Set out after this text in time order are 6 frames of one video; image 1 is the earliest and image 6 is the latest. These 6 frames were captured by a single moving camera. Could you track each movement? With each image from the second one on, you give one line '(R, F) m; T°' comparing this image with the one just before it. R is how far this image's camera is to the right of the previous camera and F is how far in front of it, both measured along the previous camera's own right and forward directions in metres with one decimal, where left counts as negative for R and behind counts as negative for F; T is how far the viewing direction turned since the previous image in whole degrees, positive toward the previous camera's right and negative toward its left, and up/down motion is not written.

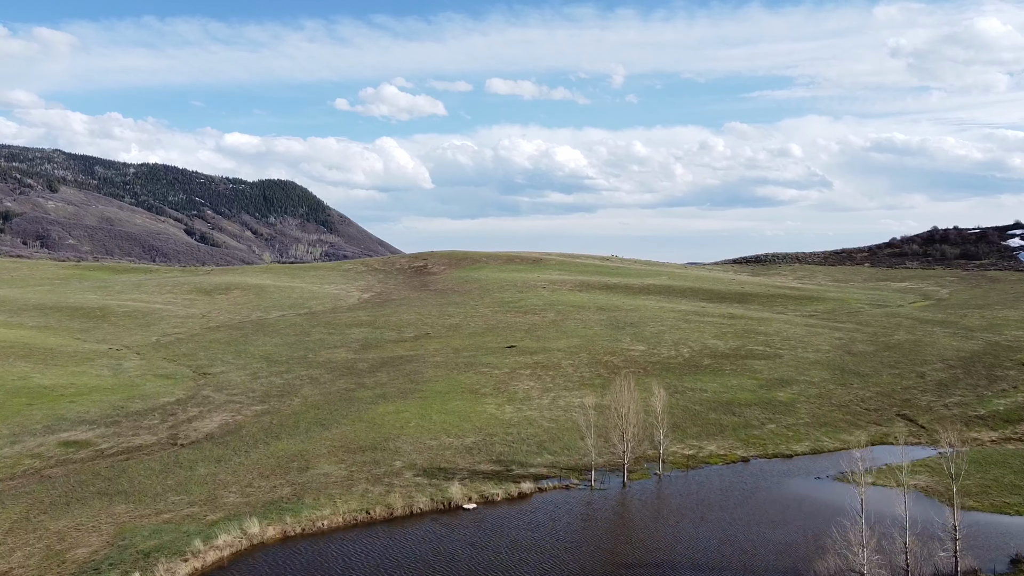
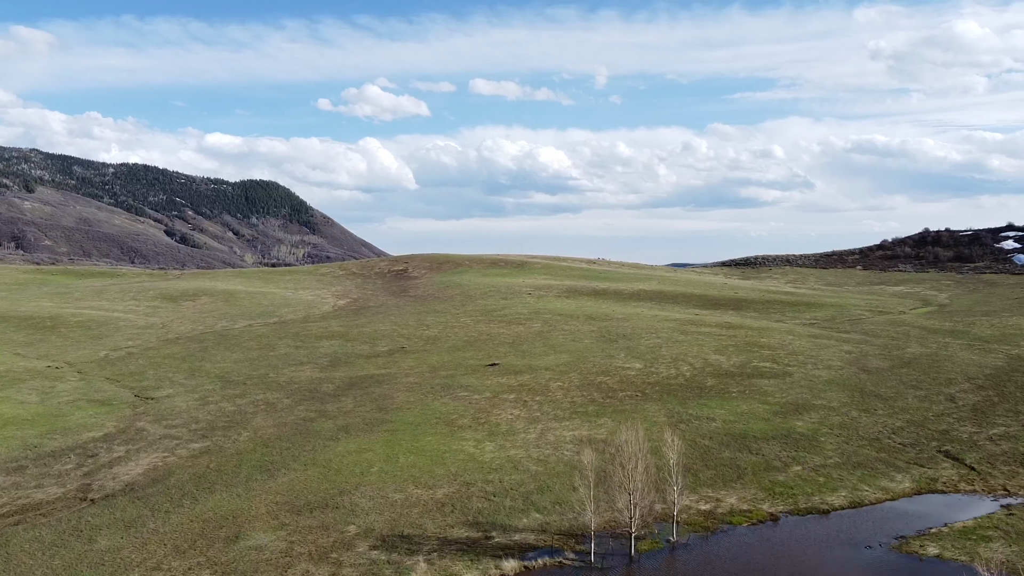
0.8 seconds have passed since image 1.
(+0.1, +3.2) m; +1°
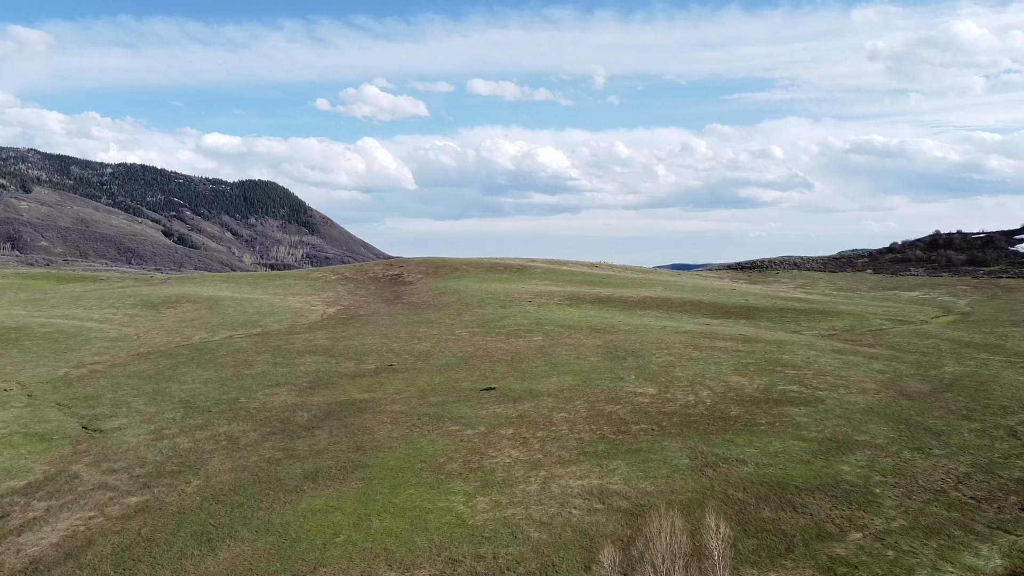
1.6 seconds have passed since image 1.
(0.0, +3.3) m; 0°
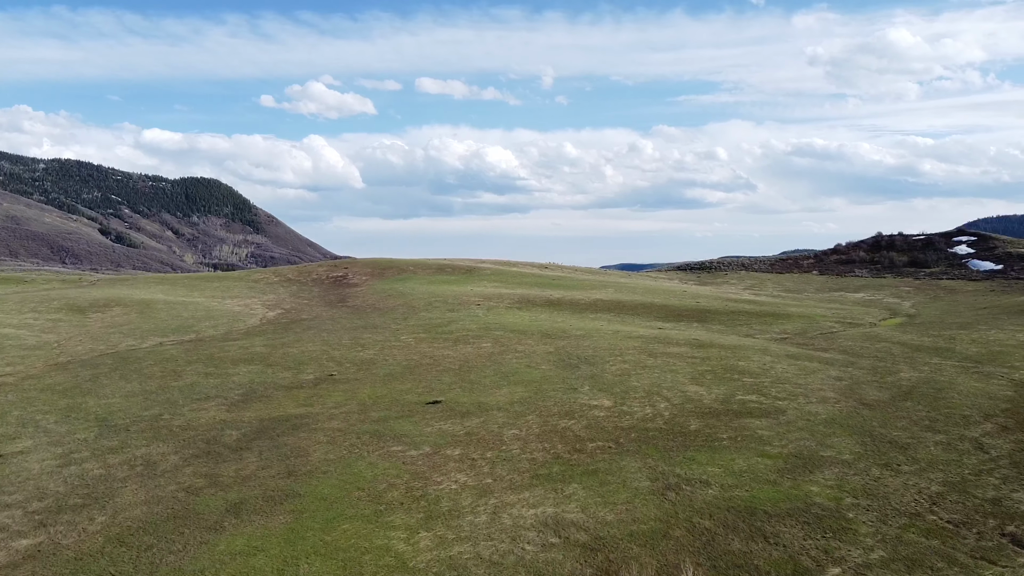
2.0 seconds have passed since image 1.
(+0.1, +1.6) m; +4°
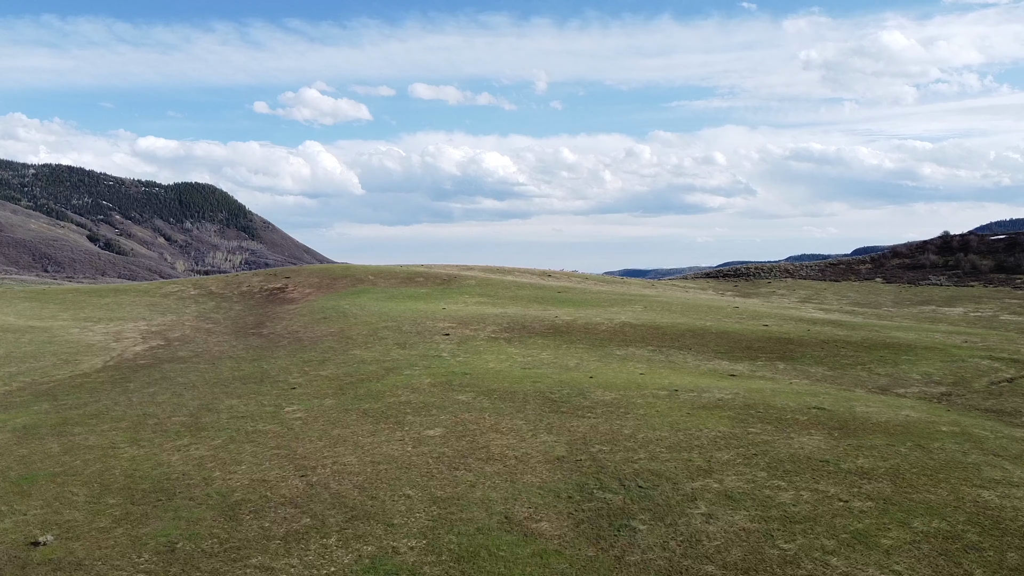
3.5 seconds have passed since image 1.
(+0.7, +18.8) m; 0°
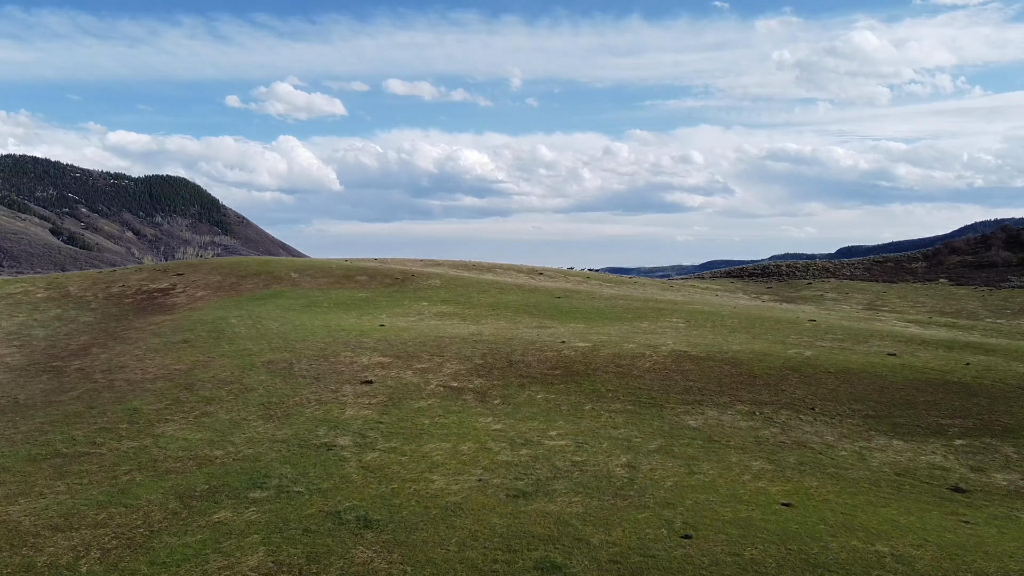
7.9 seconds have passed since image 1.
(+0.1, +16.6) m; +2°
